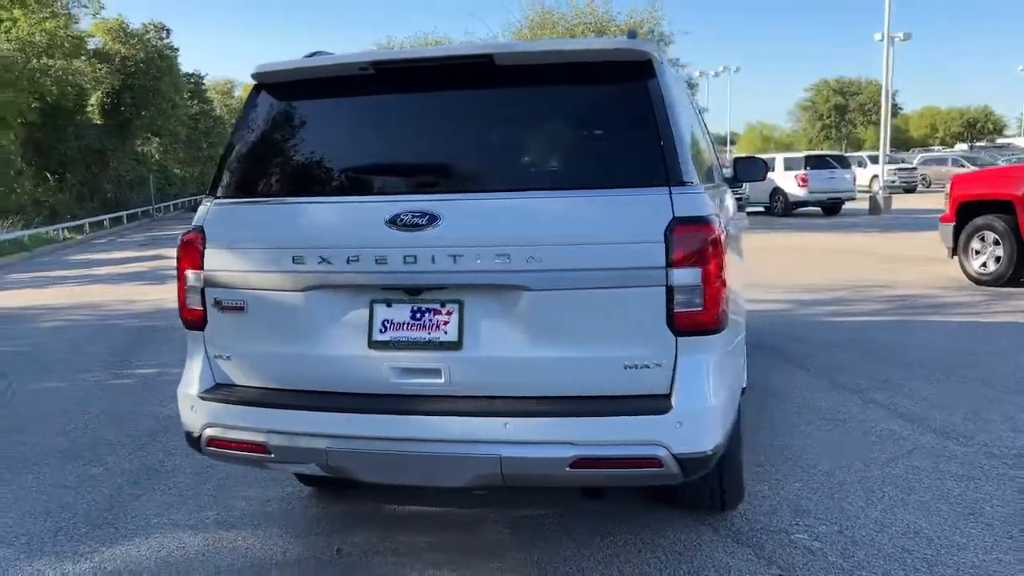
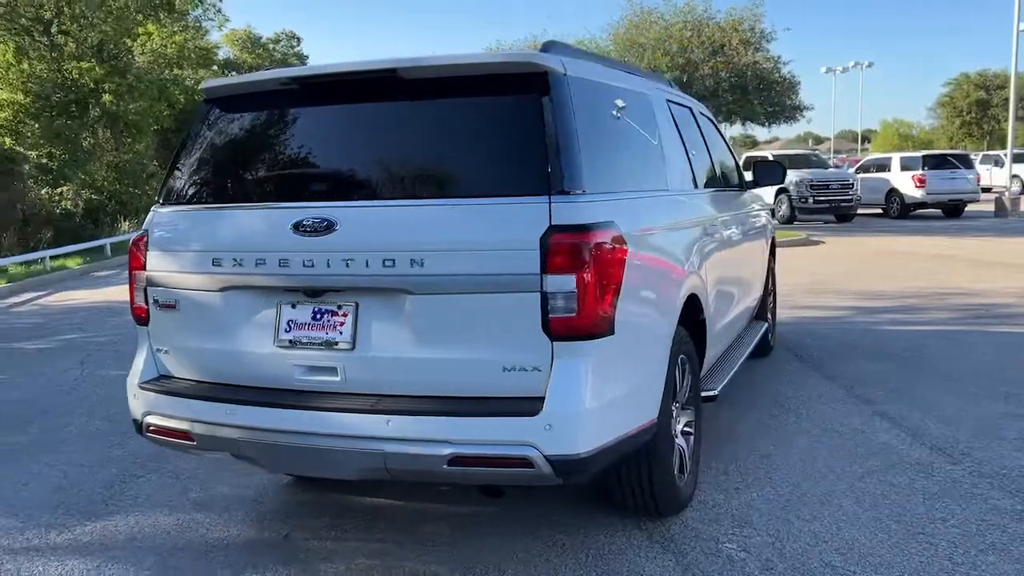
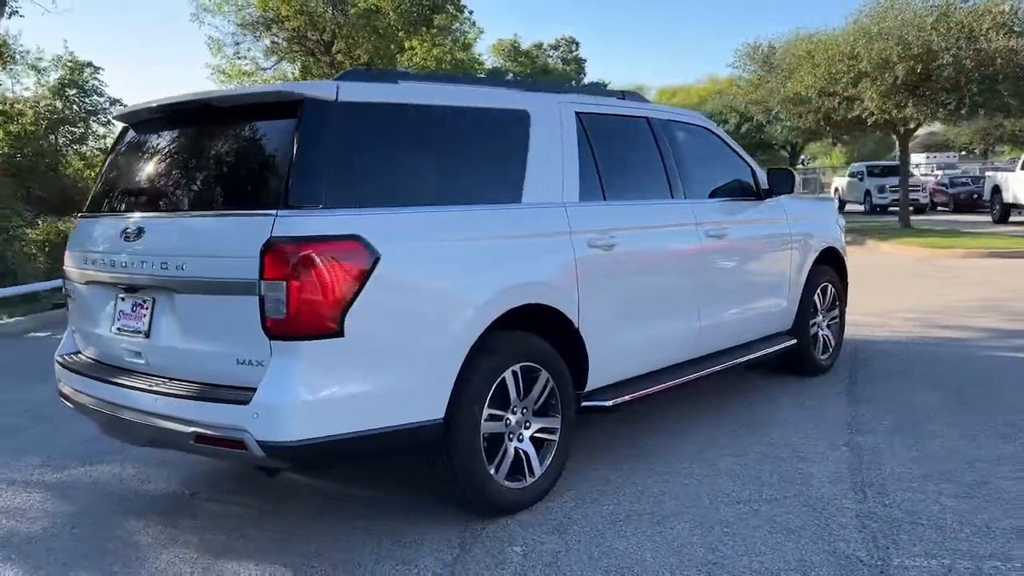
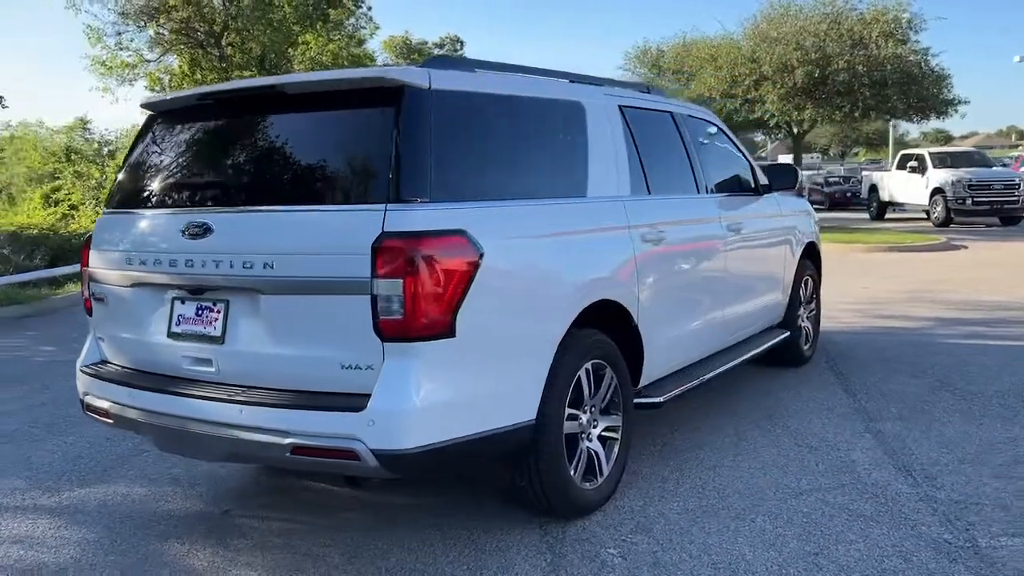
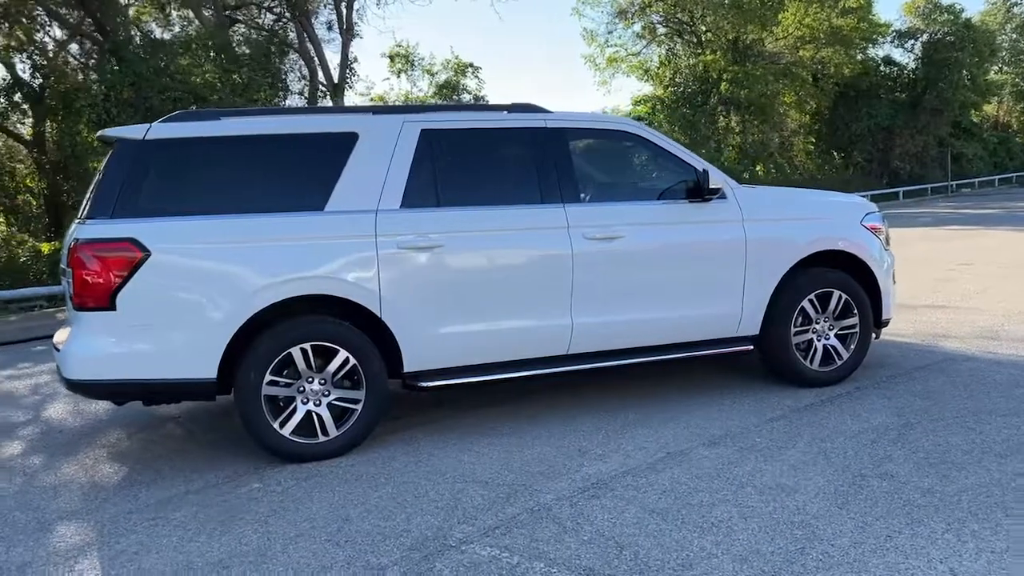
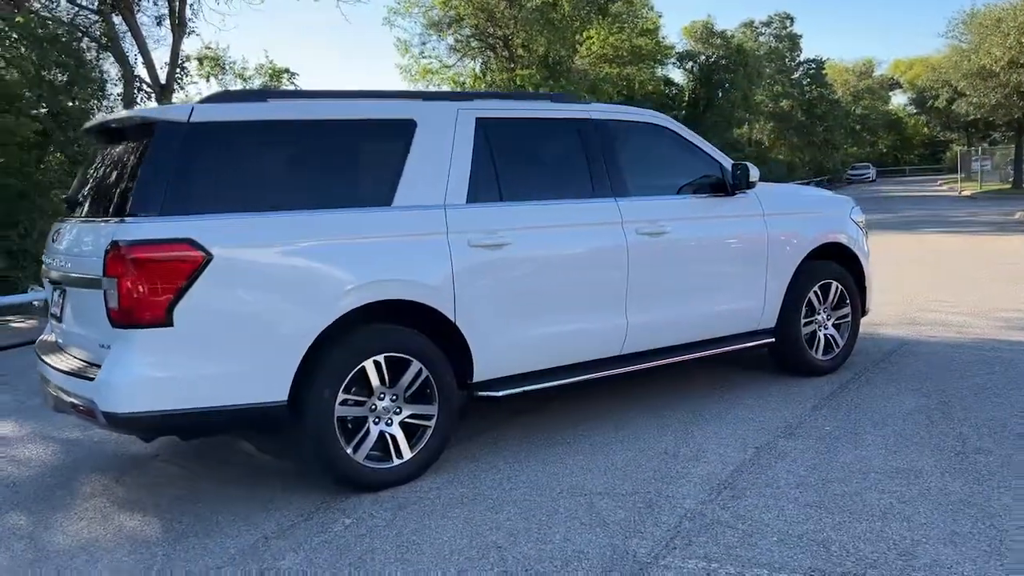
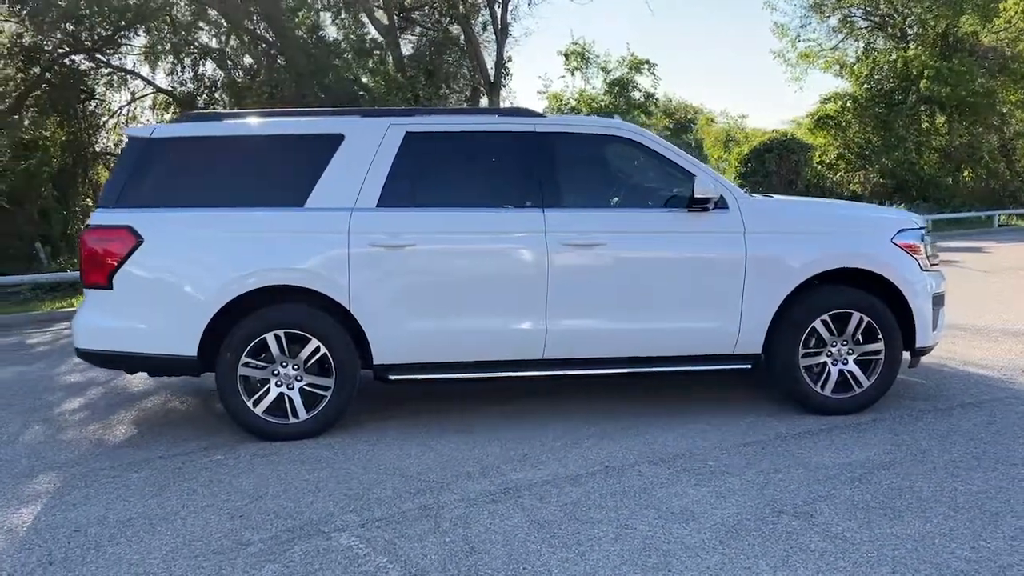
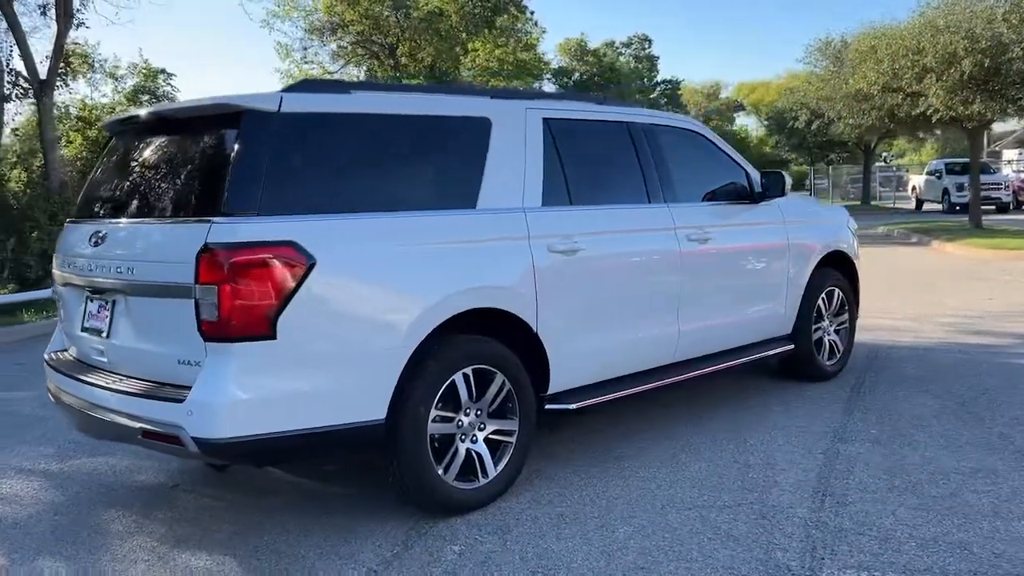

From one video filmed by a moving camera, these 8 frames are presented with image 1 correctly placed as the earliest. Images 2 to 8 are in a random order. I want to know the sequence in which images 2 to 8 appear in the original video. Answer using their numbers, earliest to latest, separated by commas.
2, 4, 3, 8, 6, 5, 7
